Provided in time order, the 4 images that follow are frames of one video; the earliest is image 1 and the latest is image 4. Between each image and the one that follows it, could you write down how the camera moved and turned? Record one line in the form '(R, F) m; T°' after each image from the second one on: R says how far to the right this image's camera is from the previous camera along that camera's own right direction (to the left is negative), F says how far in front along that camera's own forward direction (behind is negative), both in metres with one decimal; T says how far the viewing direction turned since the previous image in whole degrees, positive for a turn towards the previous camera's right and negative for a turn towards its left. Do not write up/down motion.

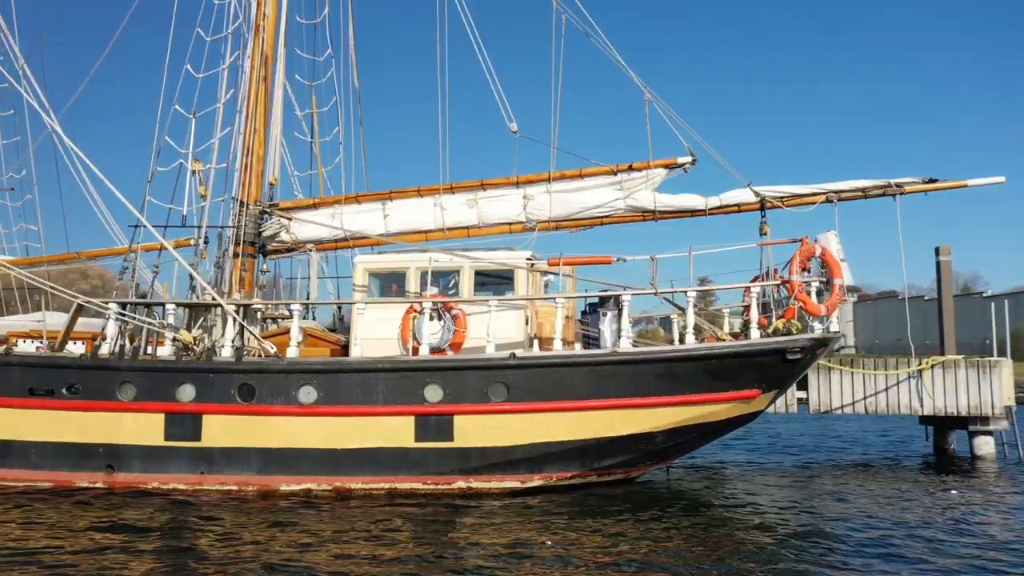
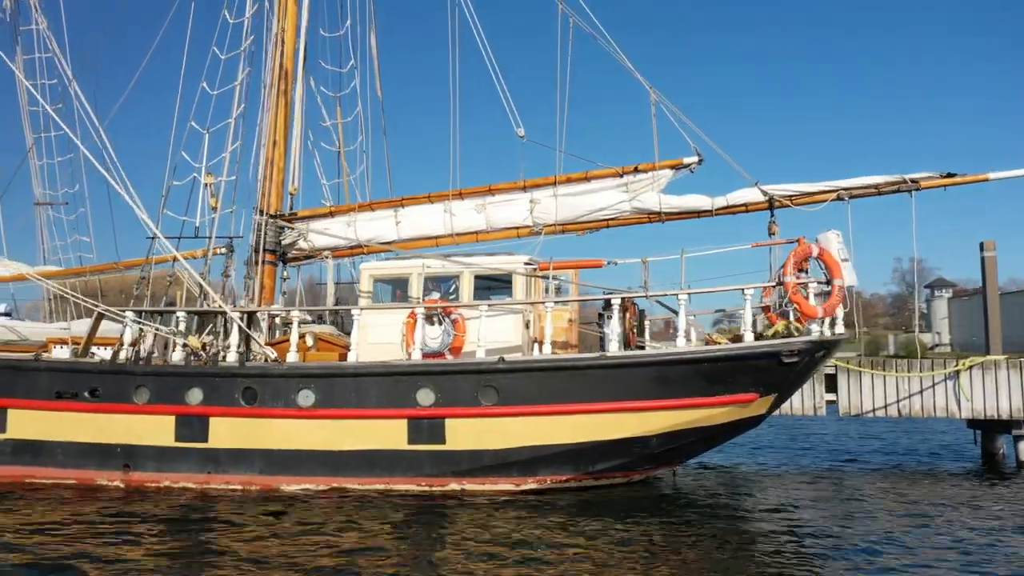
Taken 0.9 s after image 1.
(+0.8, 0.0) m; -5°
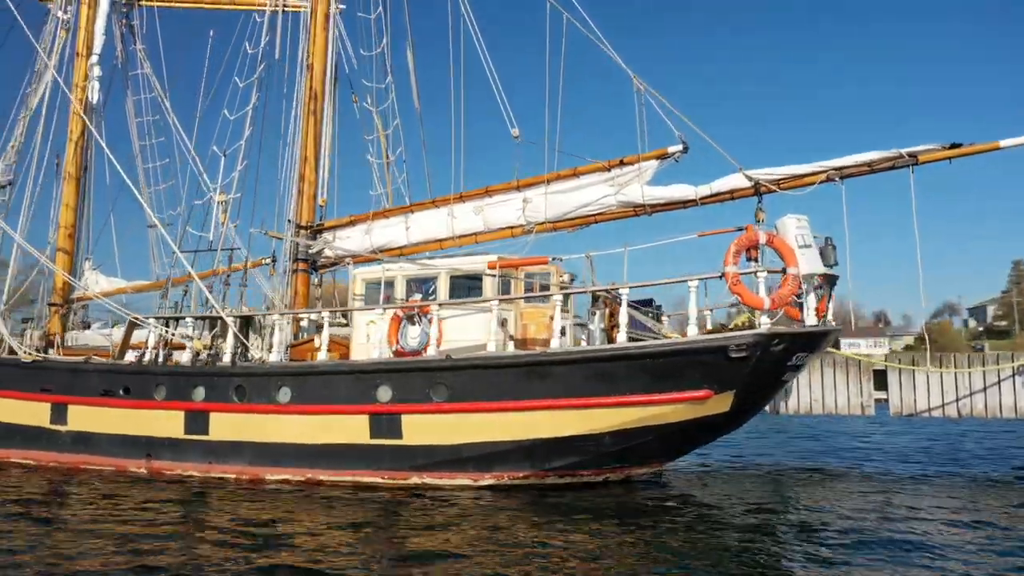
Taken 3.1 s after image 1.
(+2.4, +0.1) m; -12°
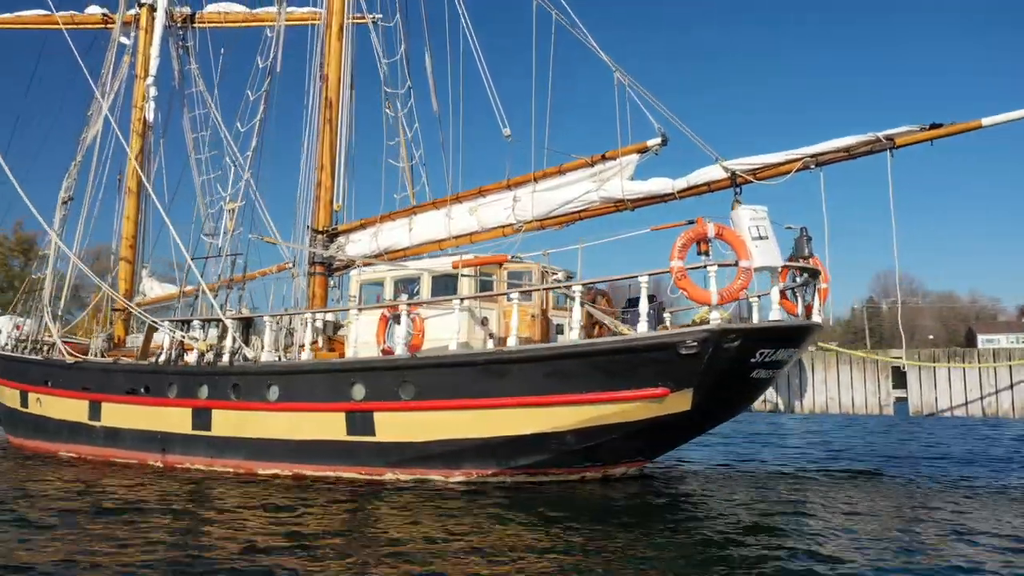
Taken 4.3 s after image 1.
(+1.5, 0.0) m; -7°
